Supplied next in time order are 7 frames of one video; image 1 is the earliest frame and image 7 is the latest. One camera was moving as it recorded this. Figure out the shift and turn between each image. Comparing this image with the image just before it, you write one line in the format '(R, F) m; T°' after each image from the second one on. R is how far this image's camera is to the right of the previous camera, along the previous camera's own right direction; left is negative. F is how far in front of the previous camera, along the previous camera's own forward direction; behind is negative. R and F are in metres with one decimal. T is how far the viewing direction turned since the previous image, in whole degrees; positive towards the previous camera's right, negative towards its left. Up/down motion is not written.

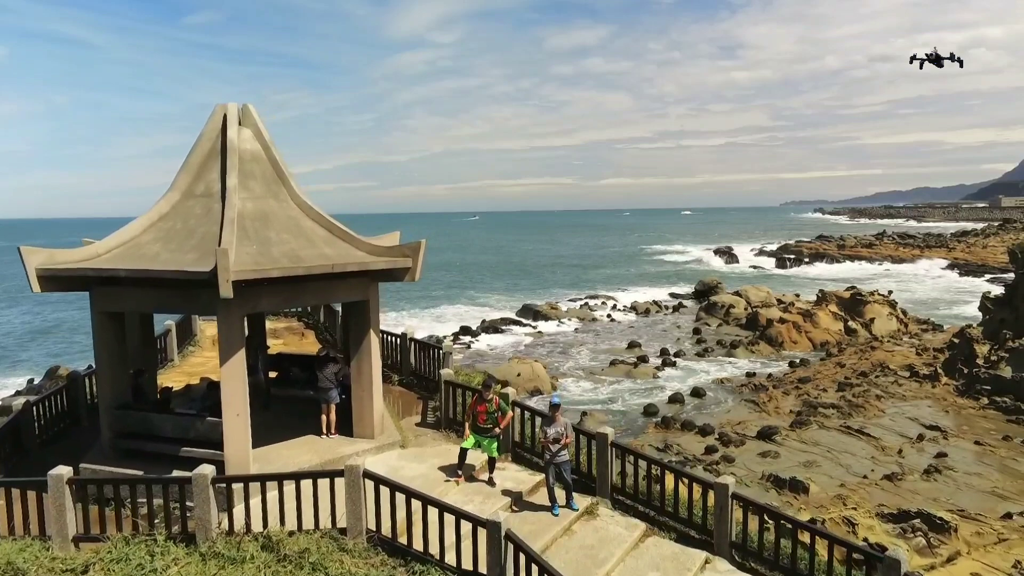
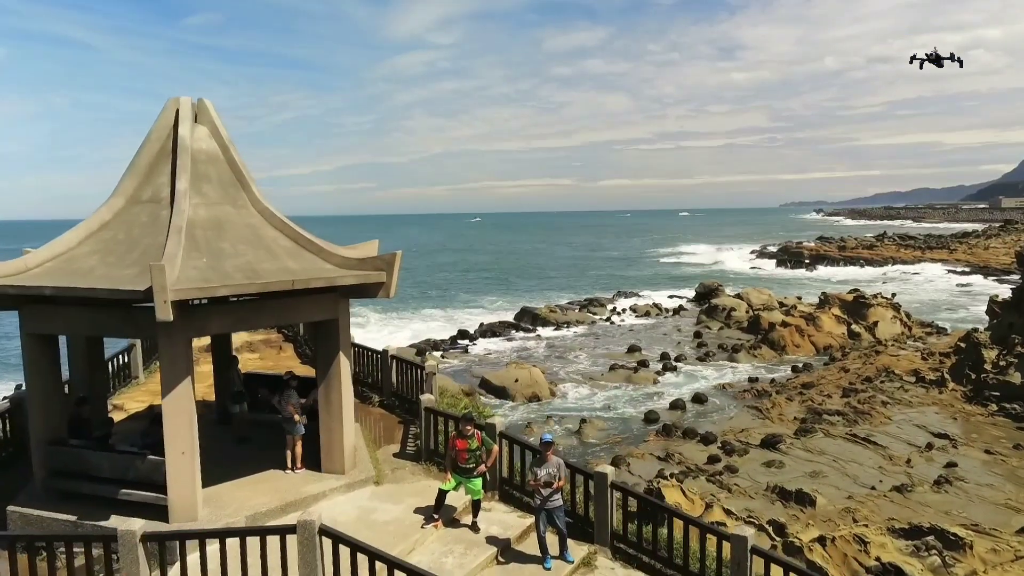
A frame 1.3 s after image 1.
(+0.1, +0.4) m; 0°
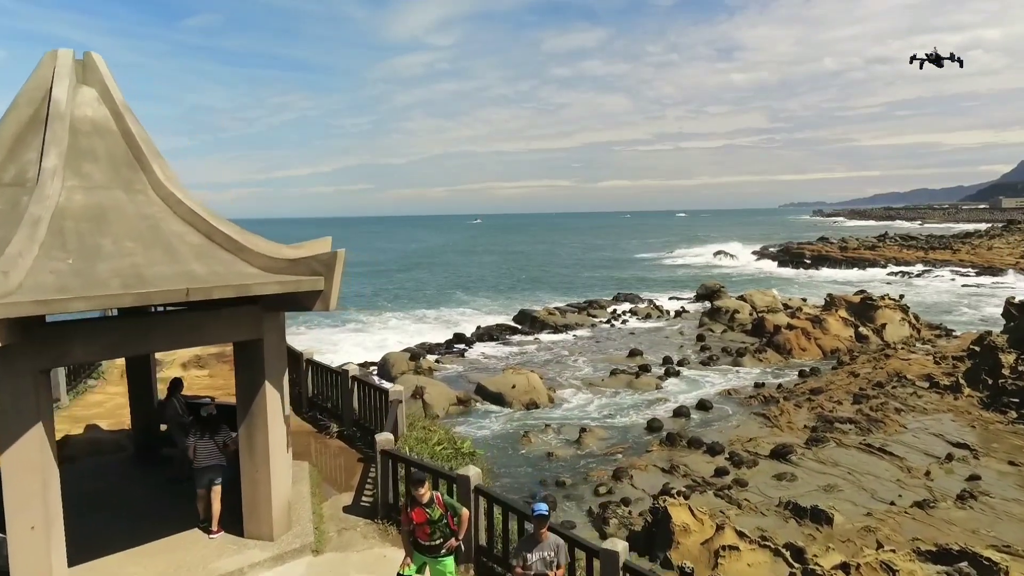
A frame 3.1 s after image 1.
(+0.1, +0.8) m; 0°
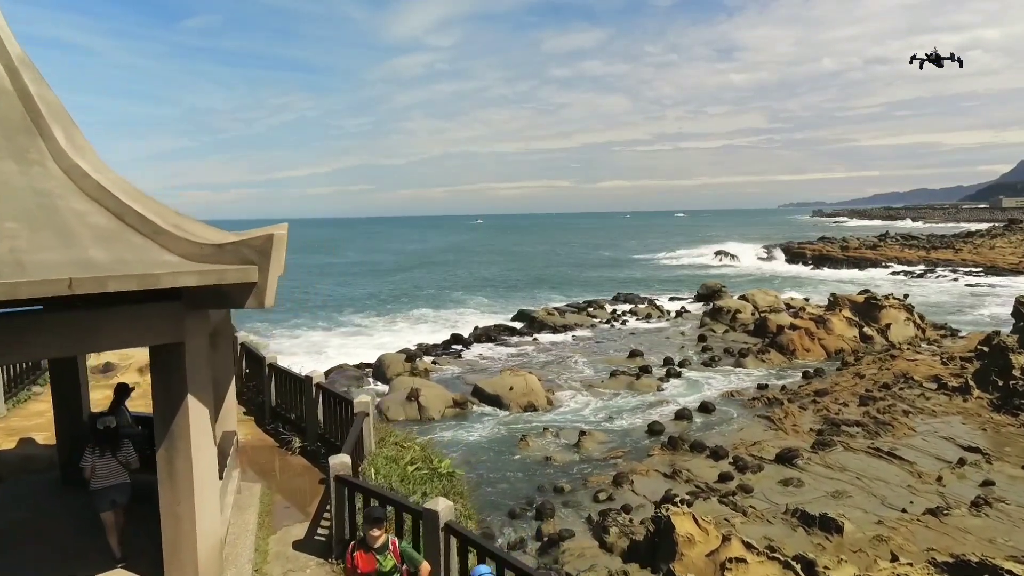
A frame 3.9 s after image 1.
(+0.1, +0.5) m; 0°
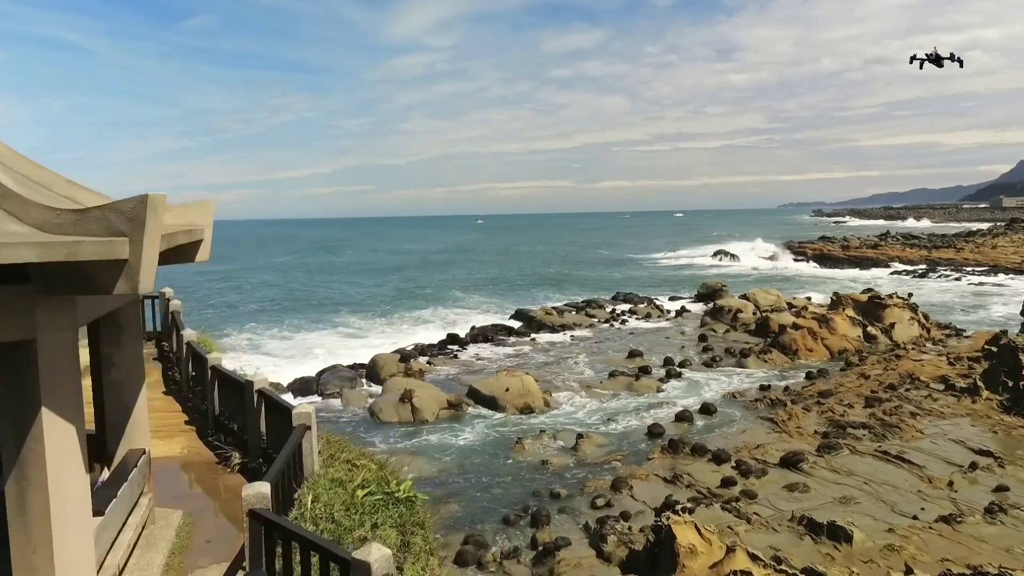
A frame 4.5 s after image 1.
(+0.1, +0.5) m; 0°
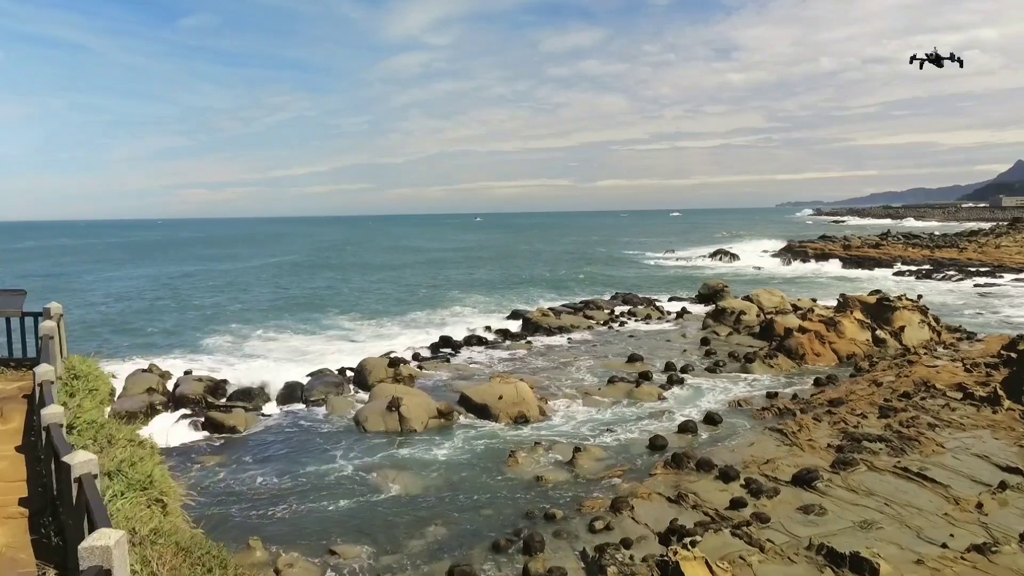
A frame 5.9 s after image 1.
(+0.1, +1.0) m; 0°
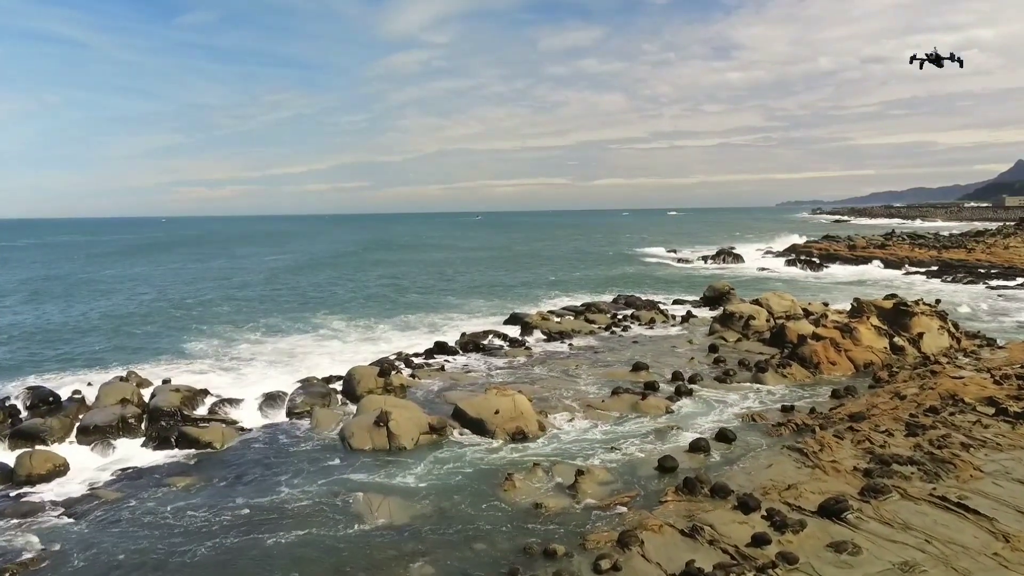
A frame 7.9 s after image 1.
(0.0, +1.3) m; 0°
